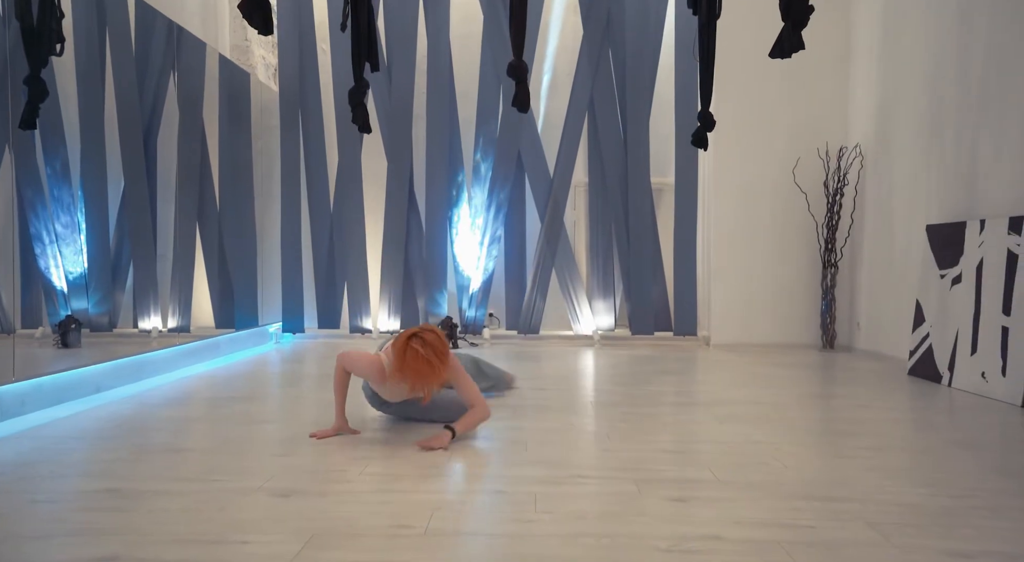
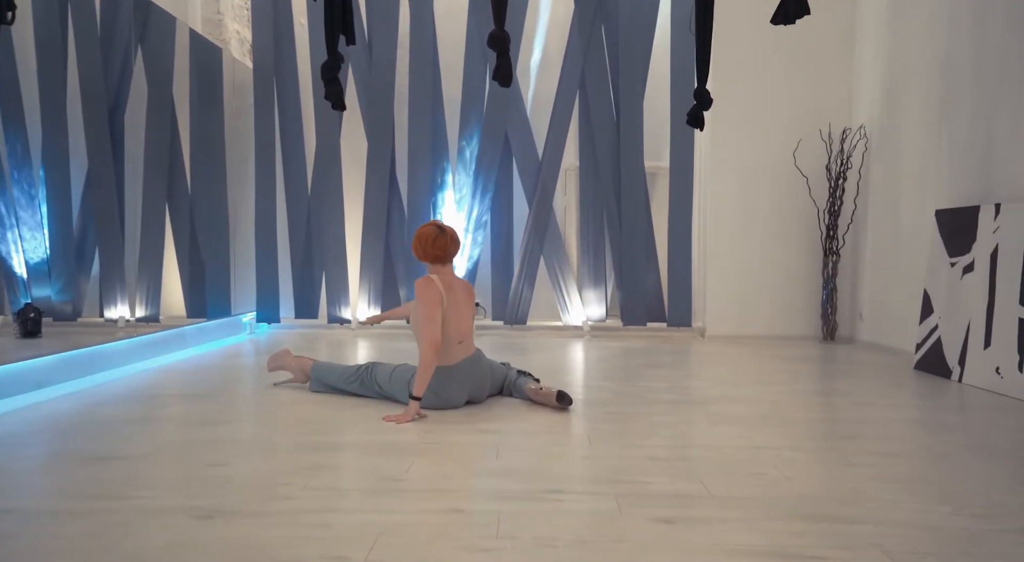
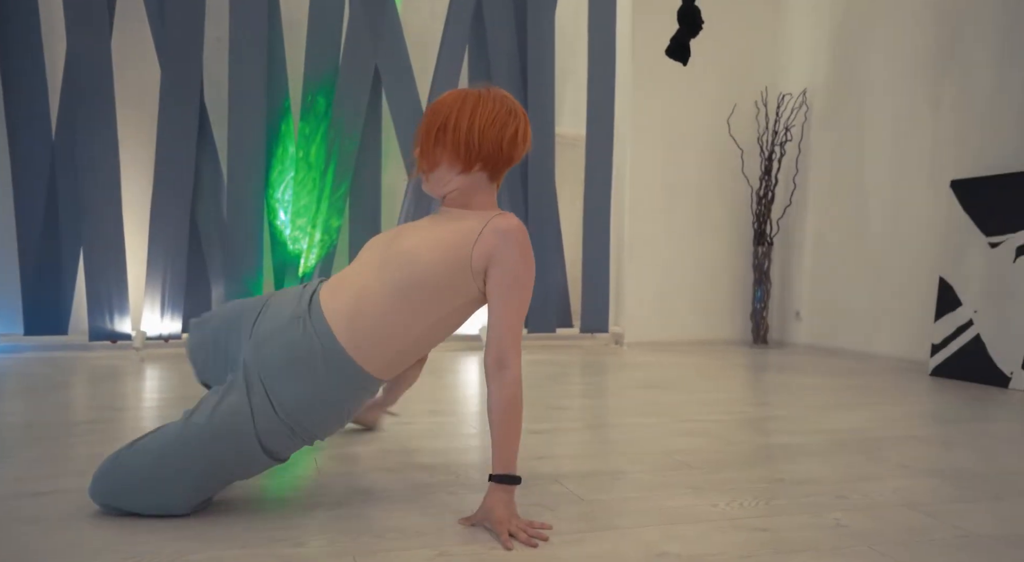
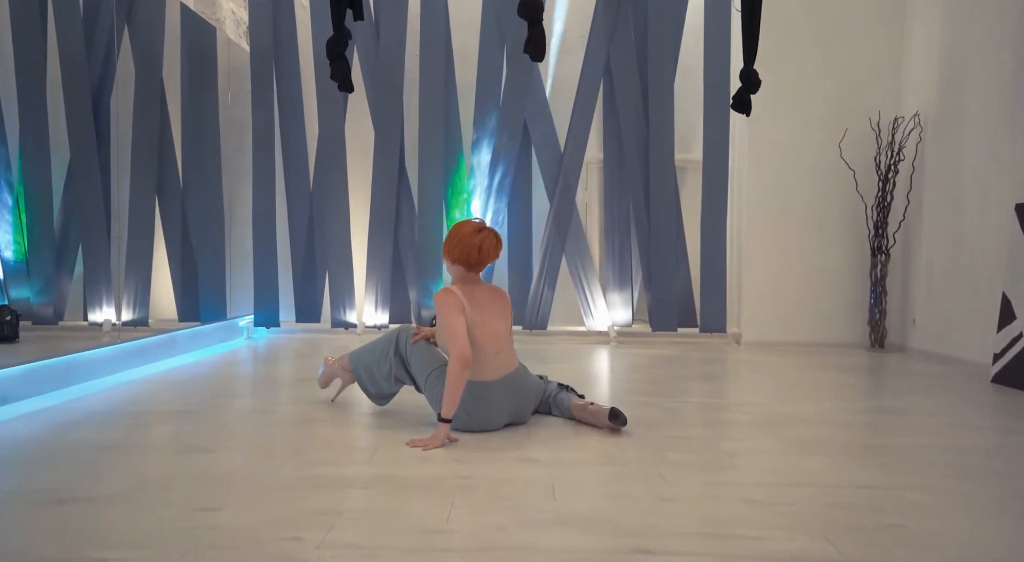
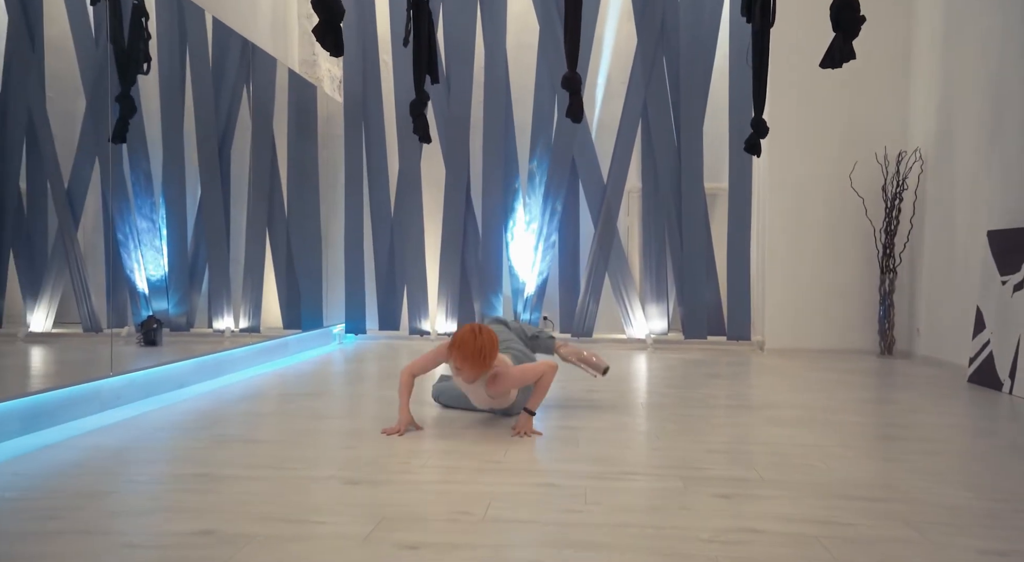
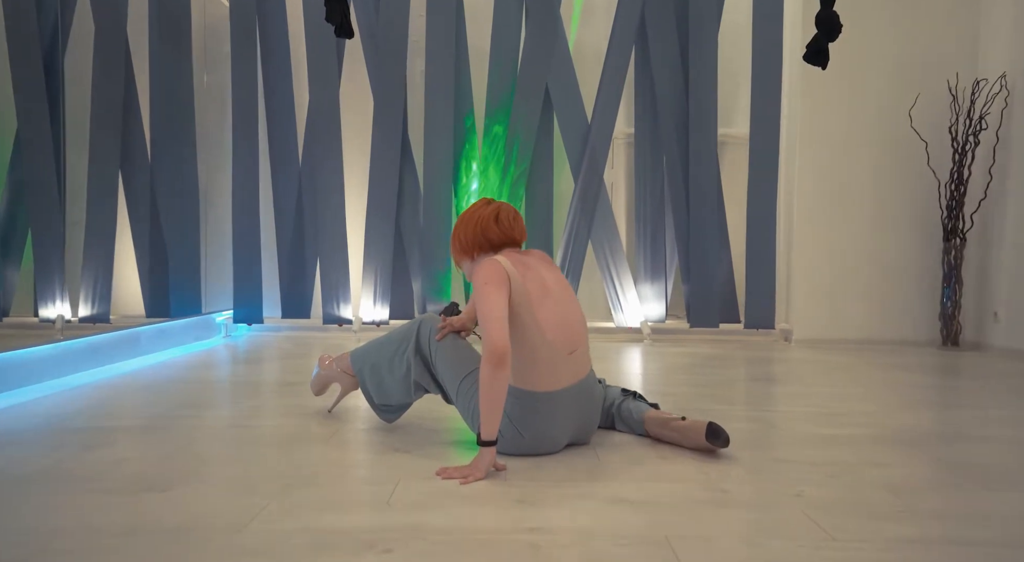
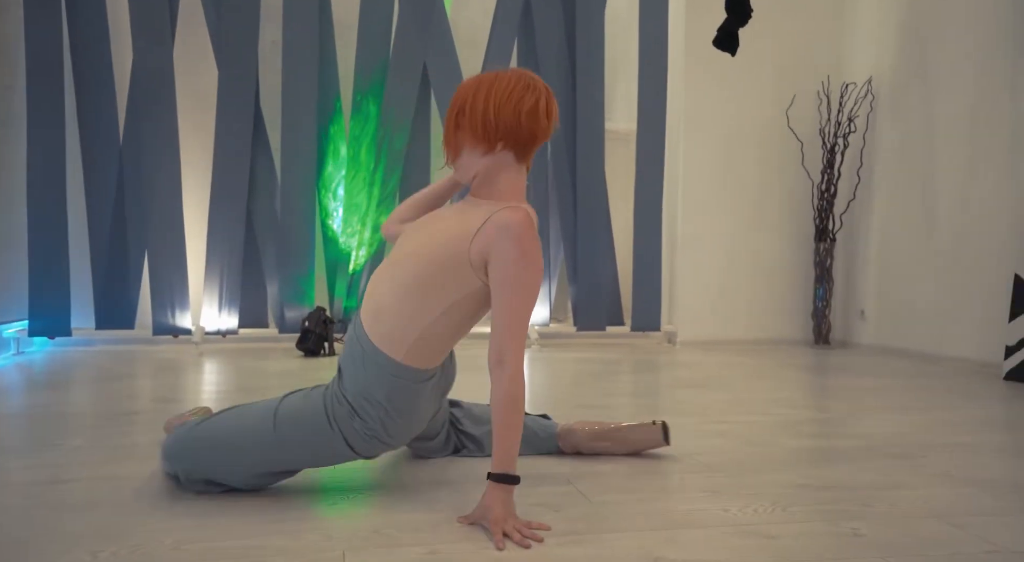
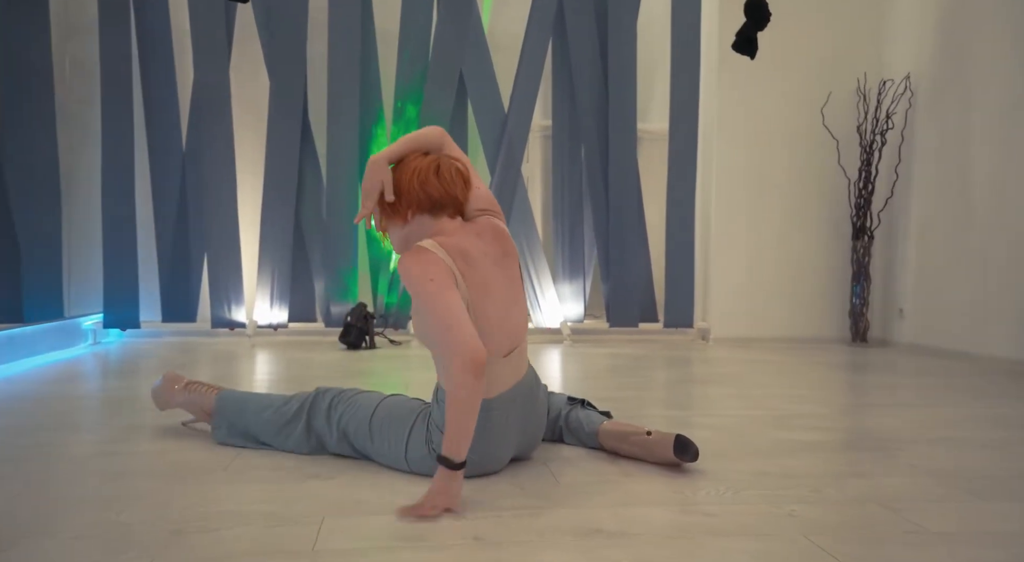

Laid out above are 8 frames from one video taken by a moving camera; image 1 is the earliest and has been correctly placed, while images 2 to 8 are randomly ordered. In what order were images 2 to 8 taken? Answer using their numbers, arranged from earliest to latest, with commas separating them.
5, 2, 4, 6, 8, 7, 3
